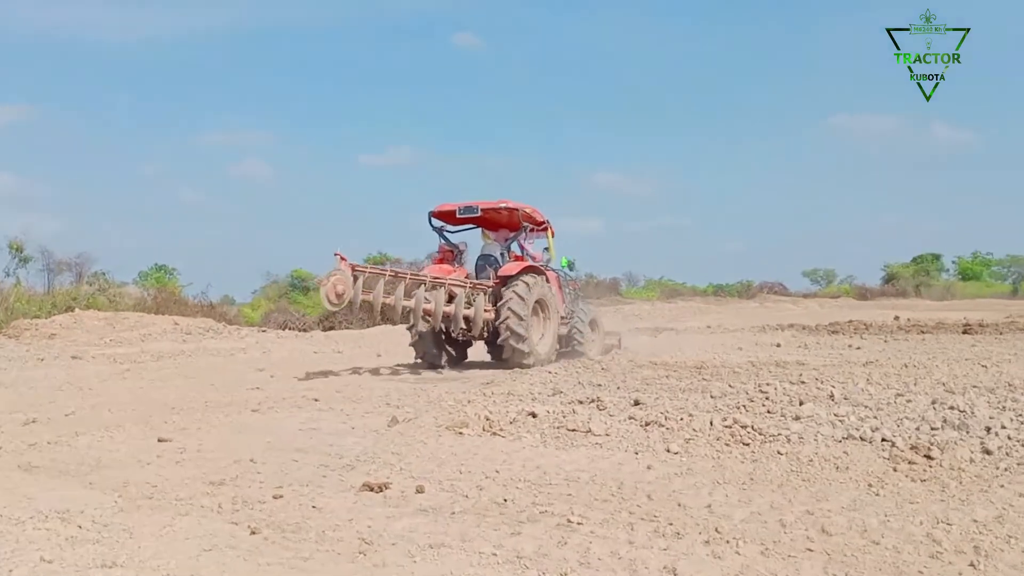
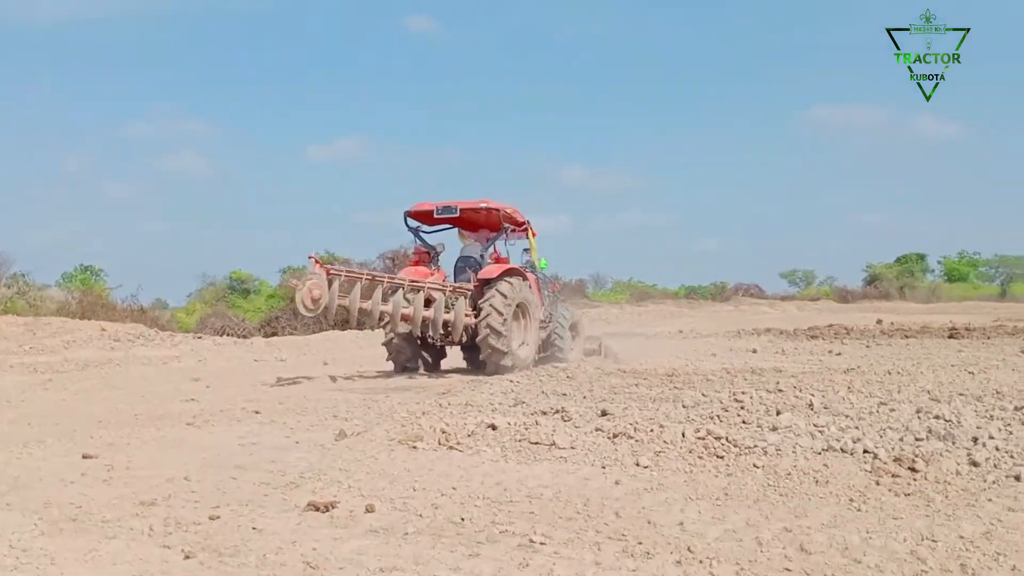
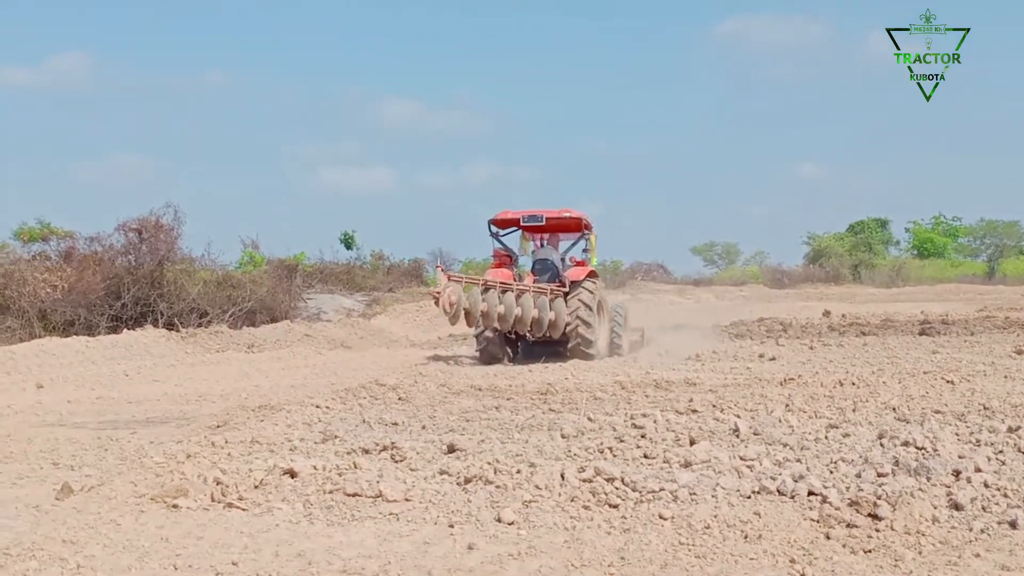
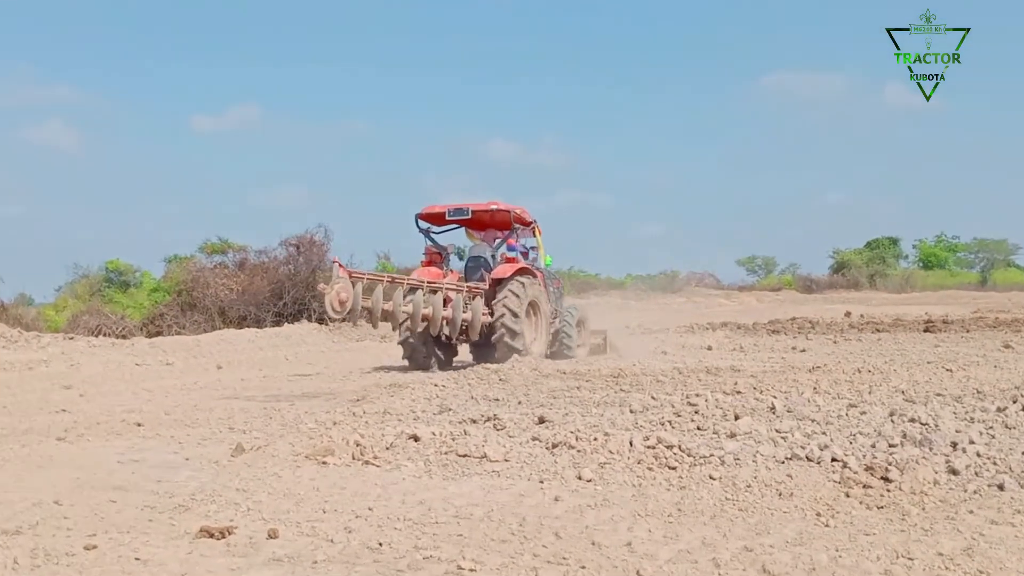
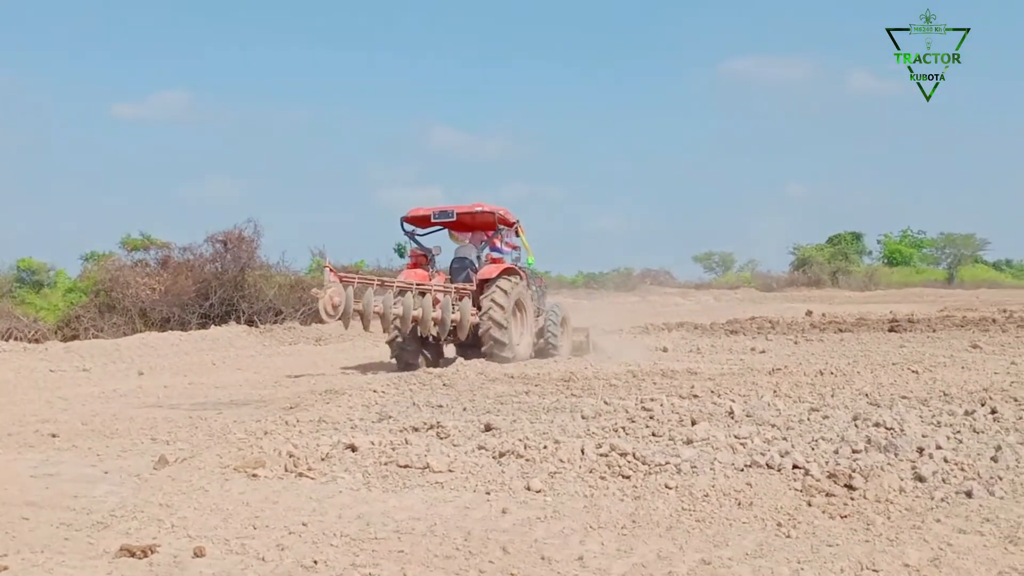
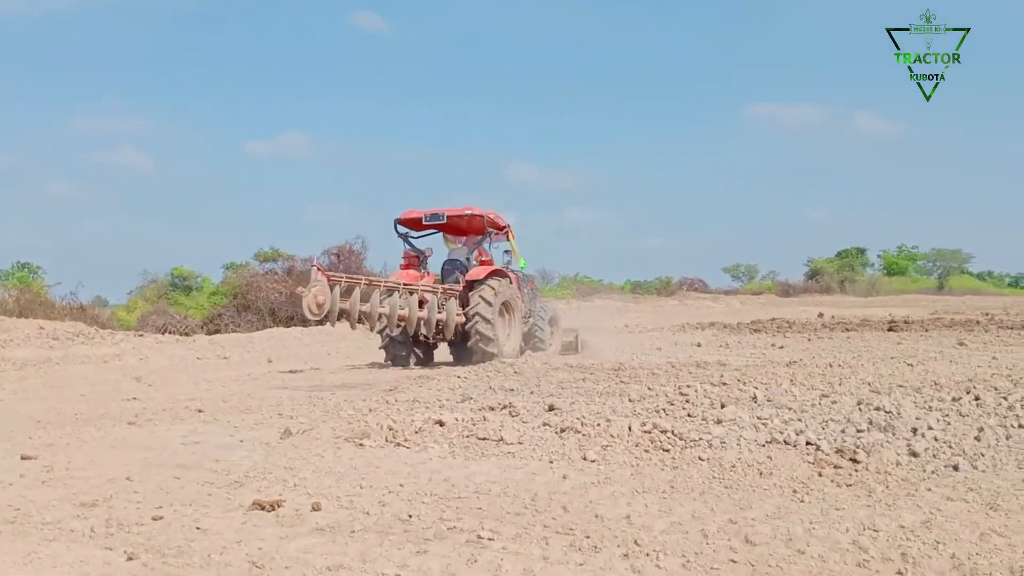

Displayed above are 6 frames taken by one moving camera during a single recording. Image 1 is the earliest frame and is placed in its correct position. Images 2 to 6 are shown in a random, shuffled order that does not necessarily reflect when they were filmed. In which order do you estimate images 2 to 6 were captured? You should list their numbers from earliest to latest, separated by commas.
2, 6, 4, 5, 3
